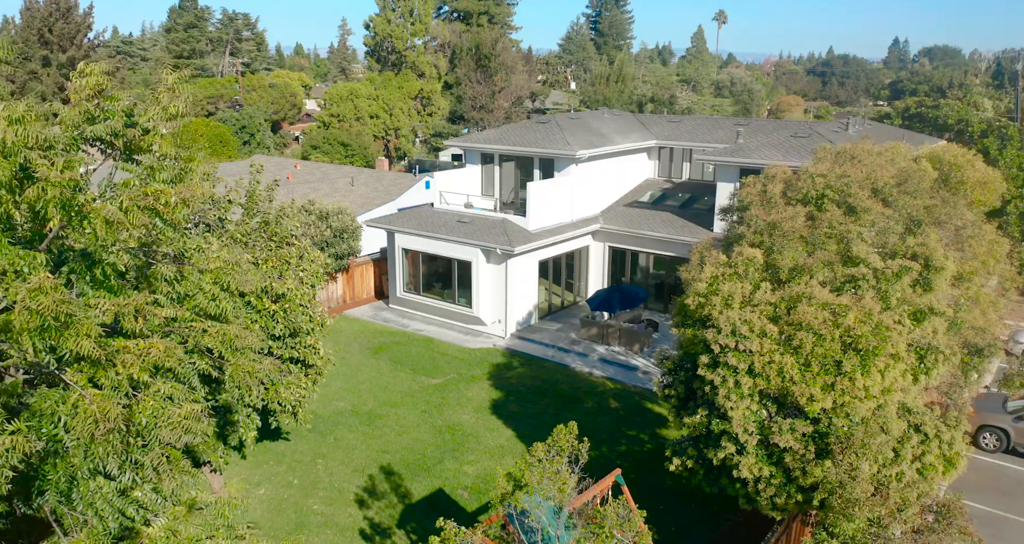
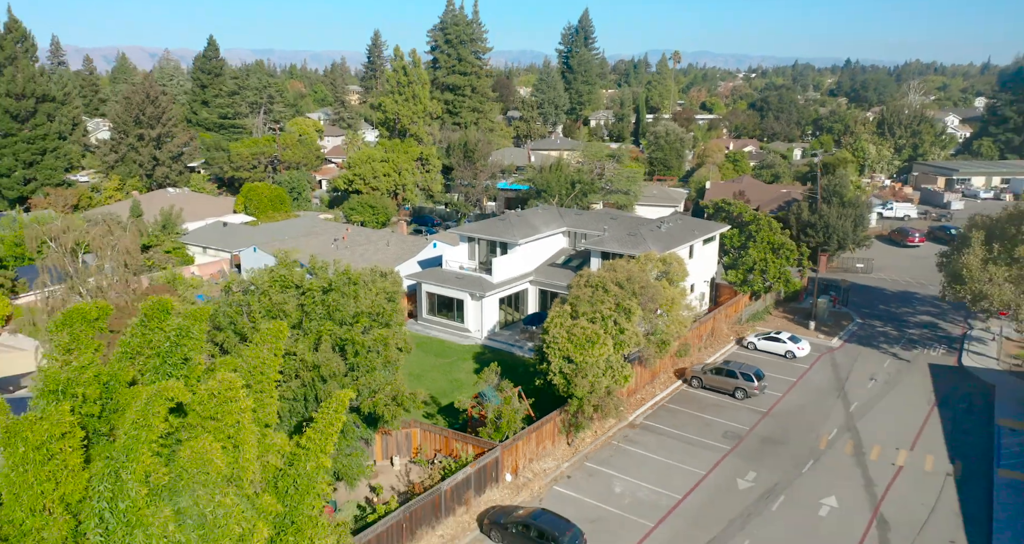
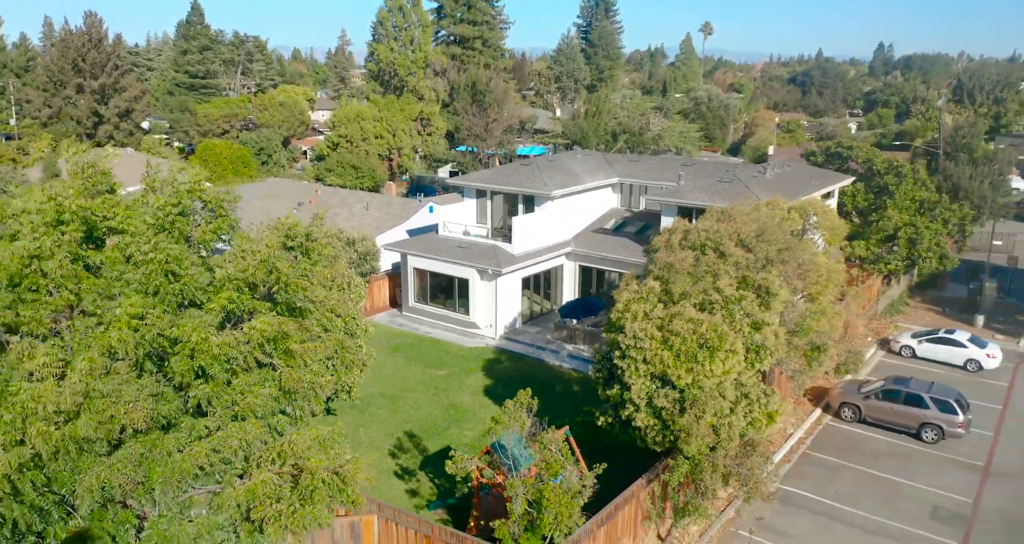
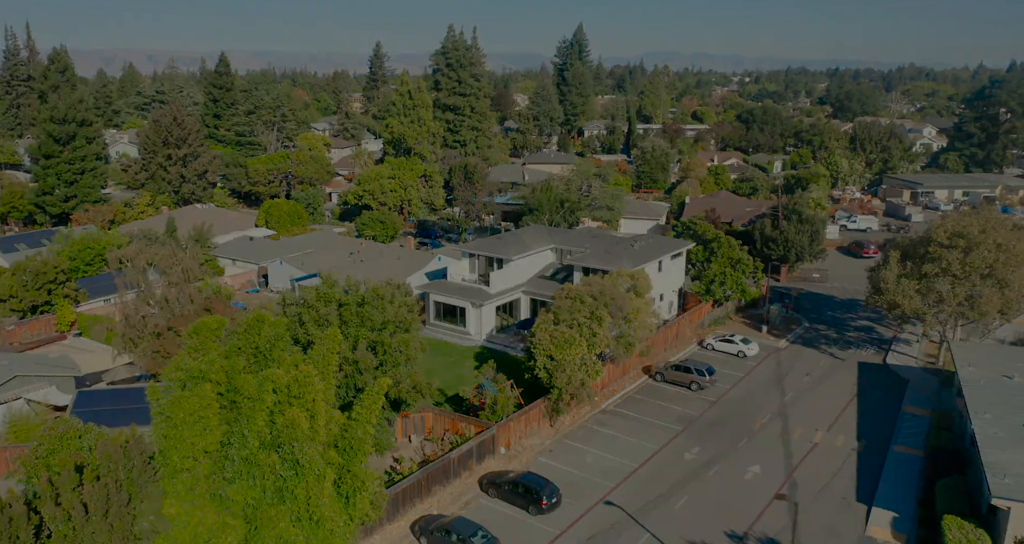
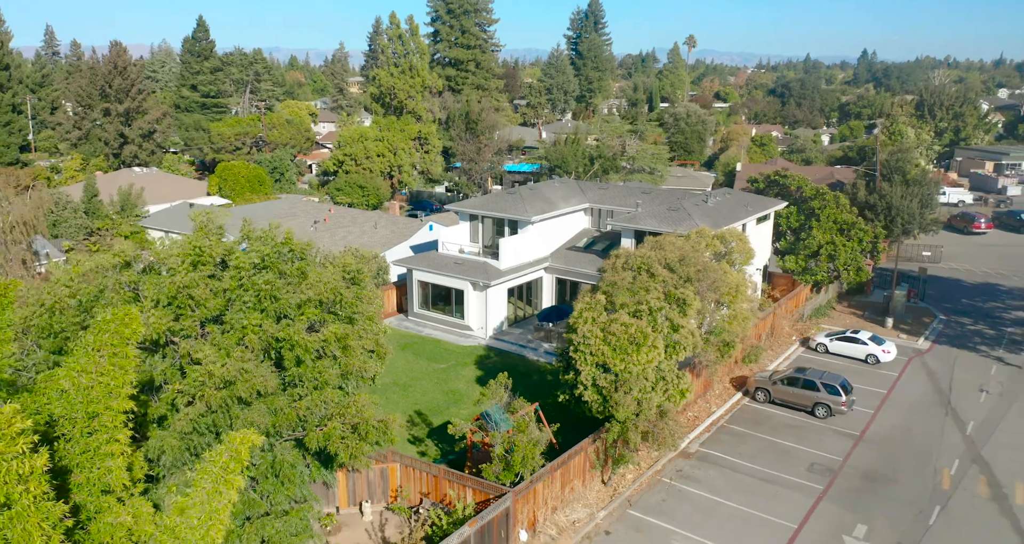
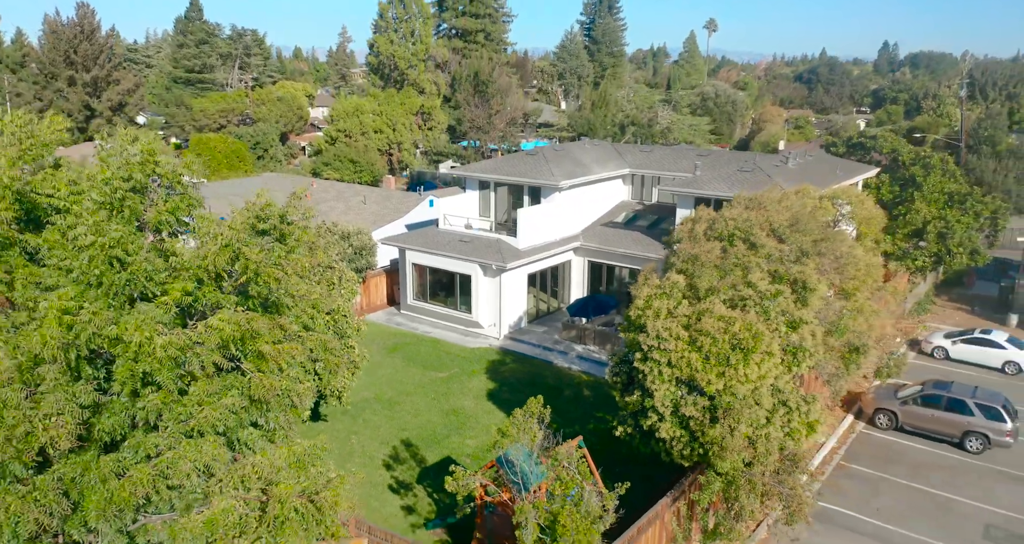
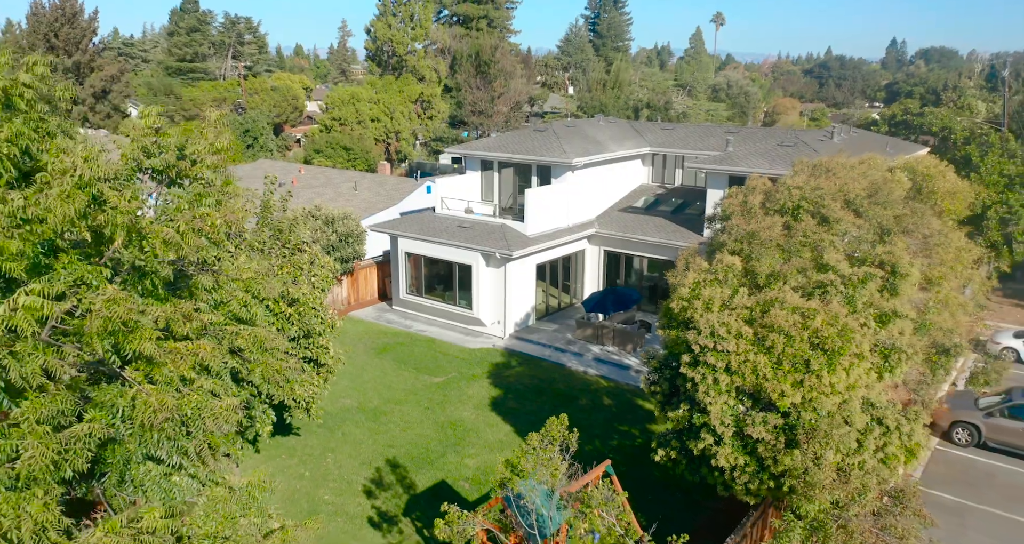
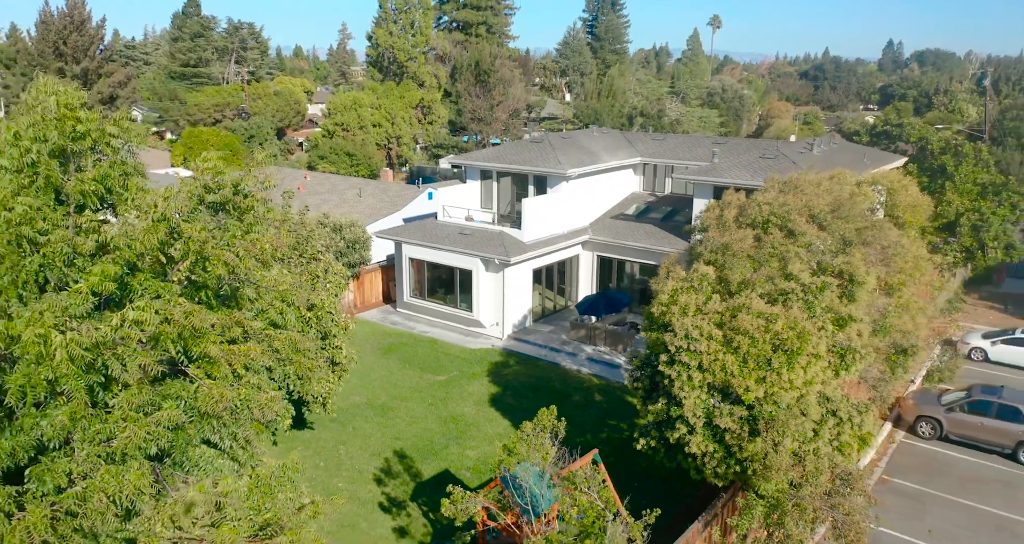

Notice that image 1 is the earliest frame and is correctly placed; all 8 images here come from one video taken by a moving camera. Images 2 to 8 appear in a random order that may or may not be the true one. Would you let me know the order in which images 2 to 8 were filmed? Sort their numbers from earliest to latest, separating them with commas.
7, 8, 6, 3, 5, 2, 4
